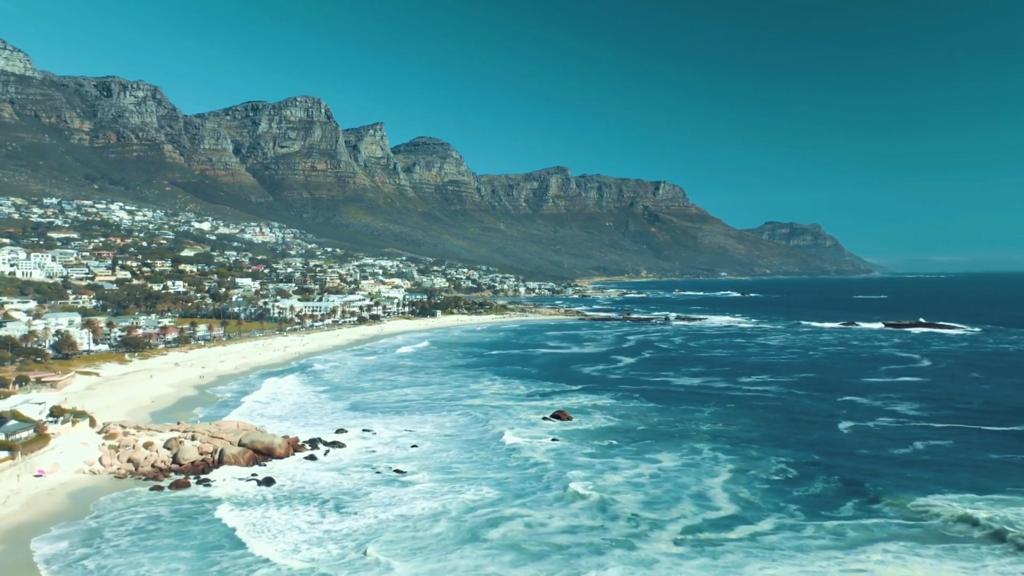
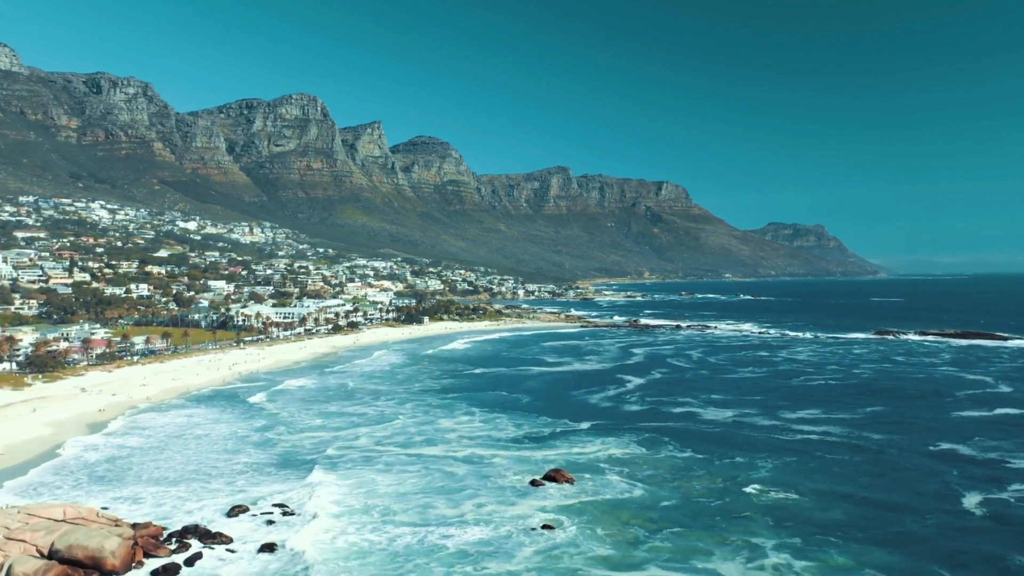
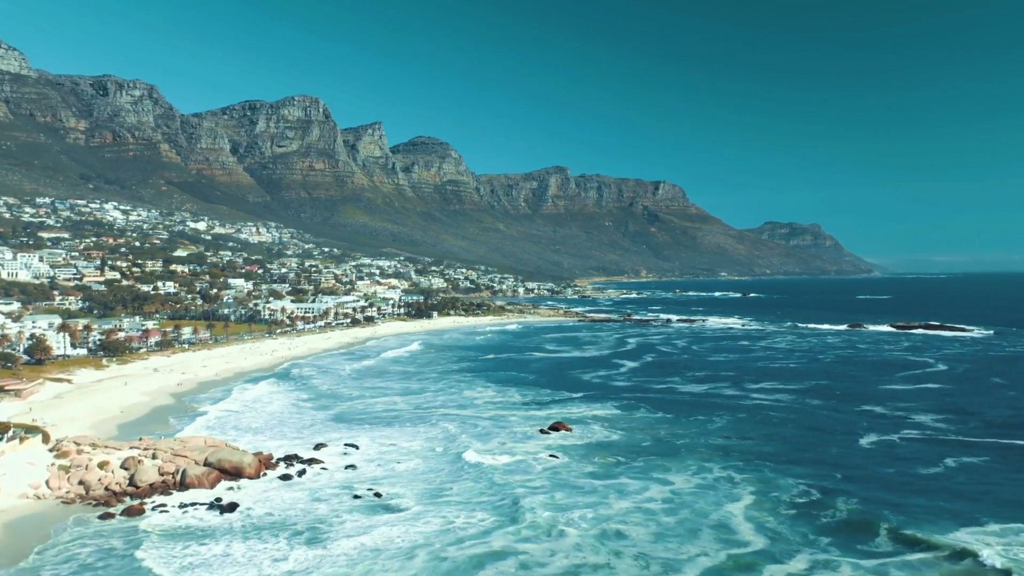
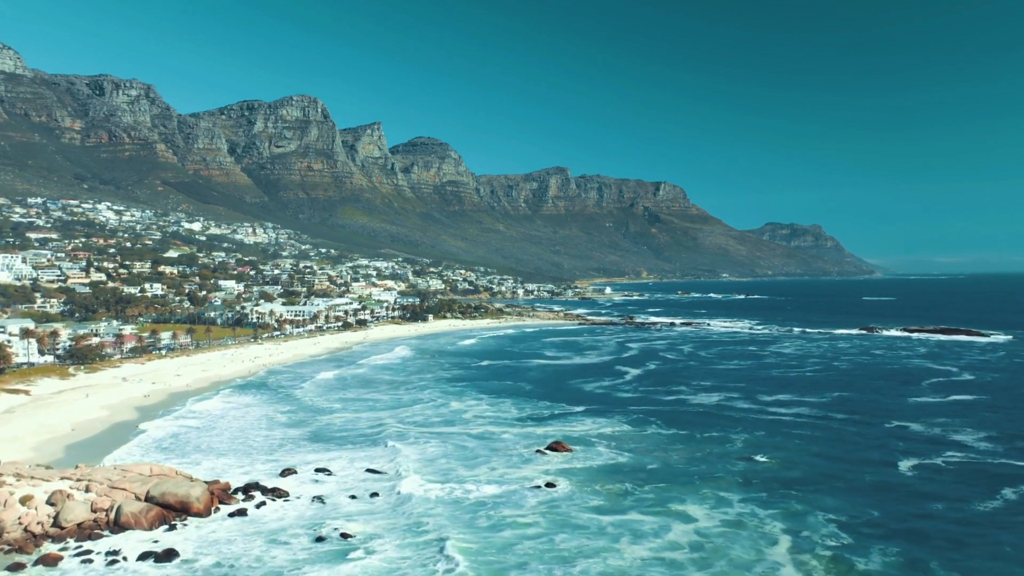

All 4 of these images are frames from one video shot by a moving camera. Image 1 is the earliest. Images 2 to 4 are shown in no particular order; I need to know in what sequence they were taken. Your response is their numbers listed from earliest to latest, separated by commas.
3, 4, 2
